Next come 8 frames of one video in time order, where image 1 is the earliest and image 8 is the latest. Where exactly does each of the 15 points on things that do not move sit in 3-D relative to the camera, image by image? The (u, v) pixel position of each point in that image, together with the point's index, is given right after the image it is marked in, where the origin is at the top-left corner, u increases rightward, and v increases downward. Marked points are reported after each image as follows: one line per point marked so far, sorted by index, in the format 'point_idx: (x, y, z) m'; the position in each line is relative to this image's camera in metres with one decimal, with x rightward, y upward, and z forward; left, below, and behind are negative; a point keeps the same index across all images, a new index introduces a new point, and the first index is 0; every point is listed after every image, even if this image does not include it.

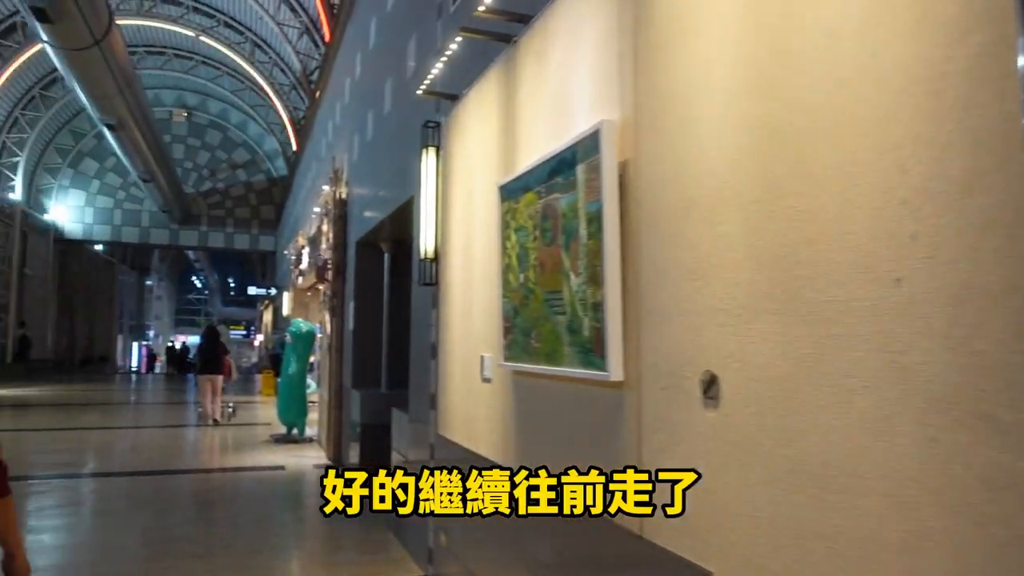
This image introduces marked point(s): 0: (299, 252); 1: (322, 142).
0: (-4.1, +0.7, +14.2) m
1: (-3.3, +2.5, +12.6) m
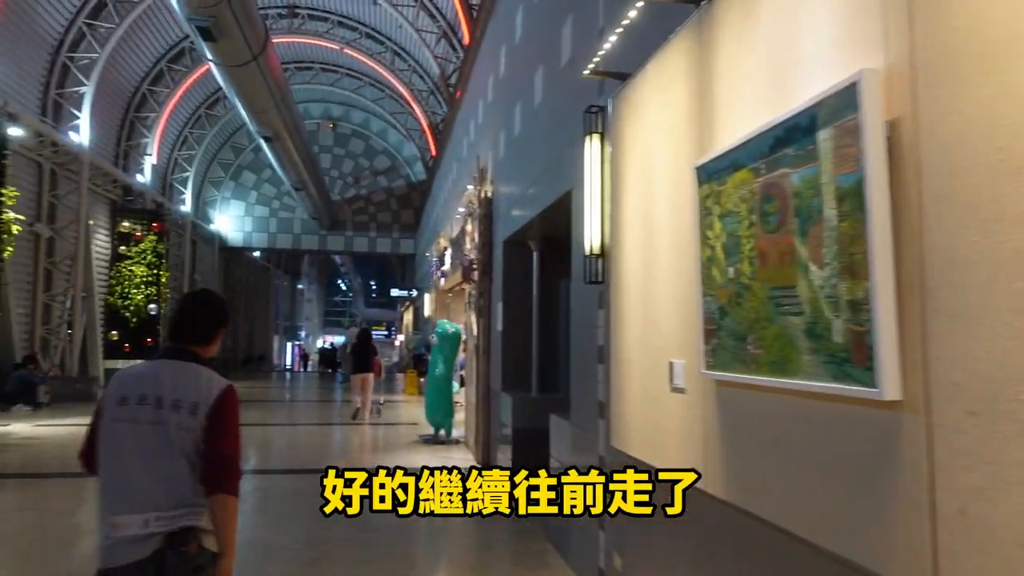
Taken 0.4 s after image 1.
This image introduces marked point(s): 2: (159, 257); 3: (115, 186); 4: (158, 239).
0: (-1.4, +0.7, +14.3) m
1: (-0.9, +2.5, +12.6) m
2: (-9.5, +0.8, +19.5) m
3: (-10.3, +2.6, +18.8) m
4: (-9.4, +1.3, +19.4) m
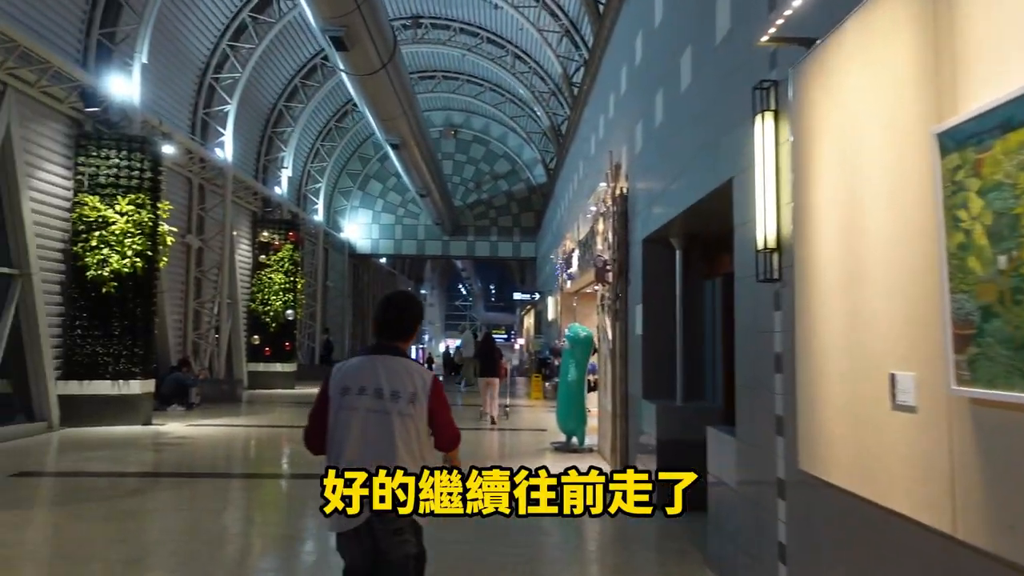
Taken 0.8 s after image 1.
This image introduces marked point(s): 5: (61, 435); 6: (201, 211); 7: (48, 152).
0: (+1.1, +0.6, +14.0) m
1: (+1.3, +2.5, +12.2) m
2: (-6.1, +0.6, +20.4) m
3: (-7.0, +2.4, +19.8) m
4: (-6.1, +1.1, +20.3) m
5: (-6.7, -2.2, +10.9) m
6: (-7.1, +1.7, +16.6) m
7: (-7.2, +2.1, +11.3) m
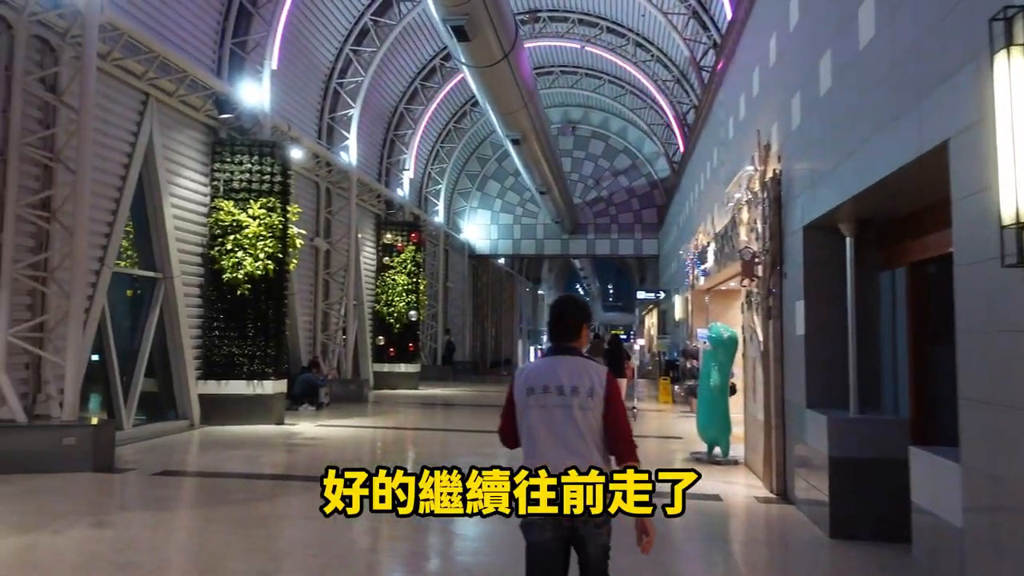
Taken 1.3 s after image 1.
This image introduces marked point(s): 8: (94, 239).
0: (+3.4, +0.7, +13.0) m
1: (+3.3, +2.5, +11.2) m
2: (-2.7, +0.6, +20.5) m
3: (-3.7, +2.4, +20.1) m
4: (-2.7, +1.1, +20.4) m
5: (-4.8, -2.2, +11.2) m
6: (-4.3, +1.7, +16.9) m
7: (-5.2, +2.1, +11.7) m
8: (-5.5, +0.6, +9.6) m
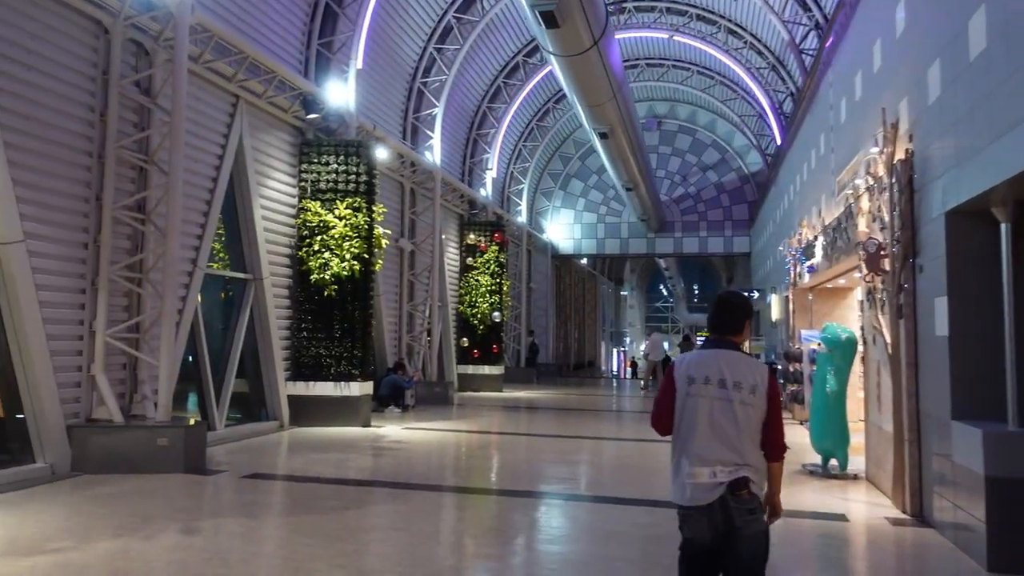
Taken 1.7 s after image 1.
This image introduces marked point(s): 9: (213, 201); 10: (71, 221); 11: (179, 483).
0: (+4.9, +0.7, +12.1) m
1: (+4.6, +2.6, +10.3) m
2: (-0.3, +0.6, +20.2) m
3: (-1.3, +2.4, +19.9) m
4: (-0.3, +1.1, +20.1) m
5: (-3.4, -2.3, +11.2) m
6: (-2.3, +1.7, +16.8) m
7: (-3.8, +2.0, +11.7) m
8: (-4.3, +0.6, +9.6) m
9: (-4.2, +1.2, +10.1) m
10: (-4.8, +0.7, +7.9) m
11: (-3.4, -2.0, +7.4) m
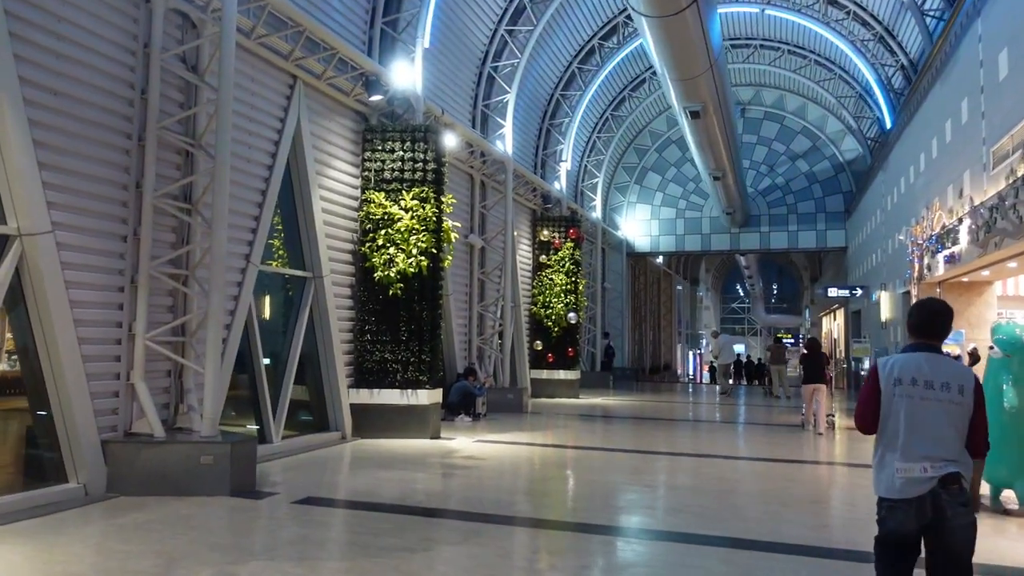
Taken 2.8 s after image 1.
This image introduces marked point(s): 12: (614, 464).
0: (+6.1, +0.8, +10.4) m
1: (+5.7, +2.6, +8.6) m
2: (+1.7, +0.6, +18.8) m
3: (+0.6, +2.4, +18.7) m
4: (+1.7, +1.1, +18.8) m
5: (-2.2, -2.2, +10.2) m
6: (-0.6, +1.7, +15.6) m
7: (-2.6, +2.1, +10.7) m
8: (-3.3, +0.6, +8.7) m
9: (-3.1, +1.2, +9.1) m
10: (-3.9, +0.8, +7.1) m
11: (-2.5, -1.9, +6.4) m
12: (+1.3, -2.3, +9.5) m
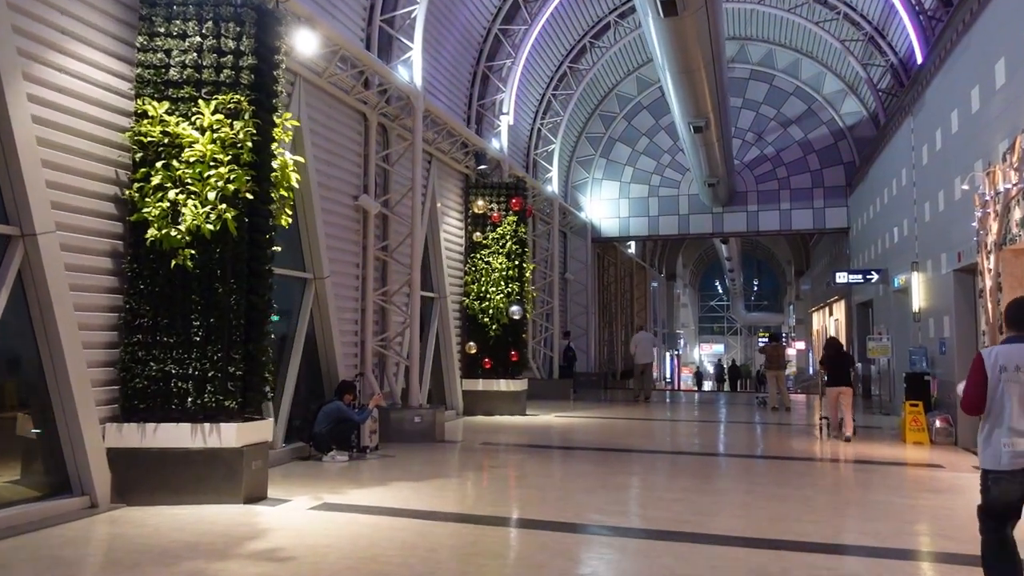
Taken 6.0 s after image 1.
0: (+4.9, +1.2, +6.4) m
1: (+4.5, +3.0, +4.6) m
2: (+0.2, +0.9, +14.7) m
3: (-0.9, +2.7, +14.6) m
4: (+0.2, +1.4, +14.7) m
5: (-3.4, -1.9, +5.9) m
6: (-2.0, +2.0, +11.5) m
7: (-3.8, +2.3, +6.5) m
8: (-4.5, +0.9, +4.4) m
9: (-4.3, +1.5, +4.9) m
10: (-5.0, +1.0, +2.8) m
11: (-3.6, -1.7, +2.1) m
12: (+0.2, -2.0, +5.3) m
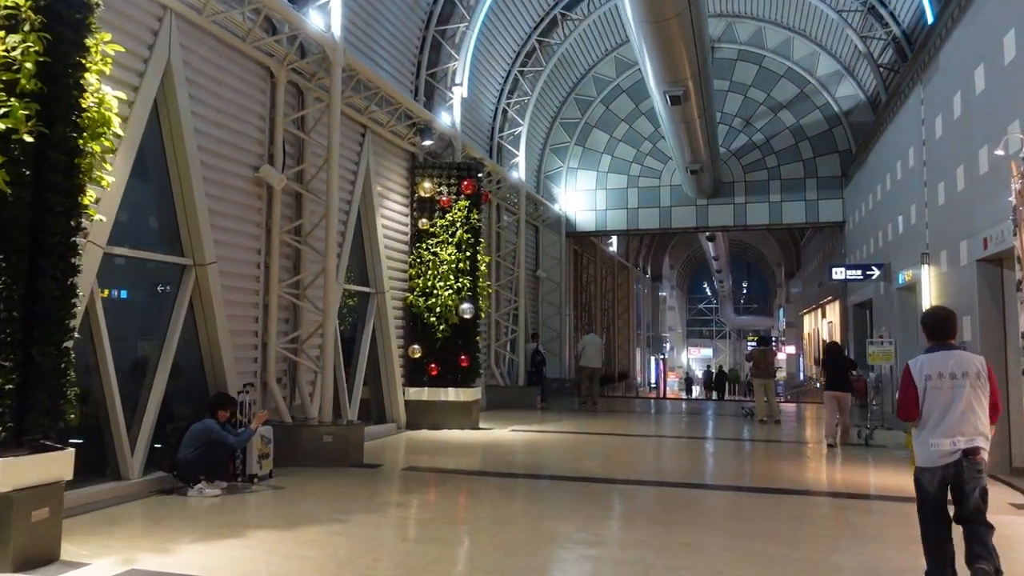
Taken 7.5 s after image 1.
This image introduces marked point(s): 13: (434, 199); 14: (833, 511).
0: (+4.2, +1.3, +4.6) m
1: (+3.8, +3.1, +2.8) m
2: (-0.7, +1.0, +12.8) m
3: (-1.7, +2.8, +12.7) m
4: (-0.7, +1.5, +12.8) m
5: (-4.2, -1.8, +4.0) m
6: (-2.8, +2.1, +9.6) m
7: (-4.6, +2.5, +4.6) m
8: (-5.2, +1.1, +2.5) m
9: (-5.0, +1.7, +2.9) m
10: (-5.7, +1.2, +0.8) m
11: (-4.3, -1.5, +0.2) m
12: (-0.6, -1.9, +3.4) m
13: (-1.4, +1.6, +12.9) m
14: (+3.0, -2.1, +6.8) m
